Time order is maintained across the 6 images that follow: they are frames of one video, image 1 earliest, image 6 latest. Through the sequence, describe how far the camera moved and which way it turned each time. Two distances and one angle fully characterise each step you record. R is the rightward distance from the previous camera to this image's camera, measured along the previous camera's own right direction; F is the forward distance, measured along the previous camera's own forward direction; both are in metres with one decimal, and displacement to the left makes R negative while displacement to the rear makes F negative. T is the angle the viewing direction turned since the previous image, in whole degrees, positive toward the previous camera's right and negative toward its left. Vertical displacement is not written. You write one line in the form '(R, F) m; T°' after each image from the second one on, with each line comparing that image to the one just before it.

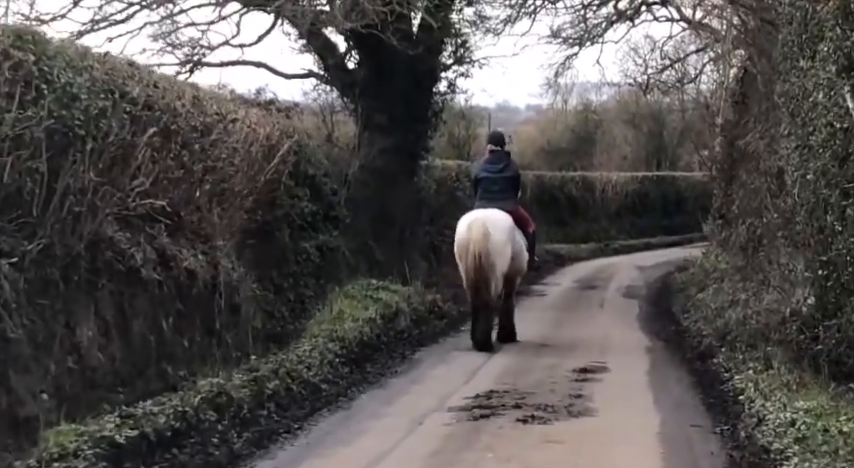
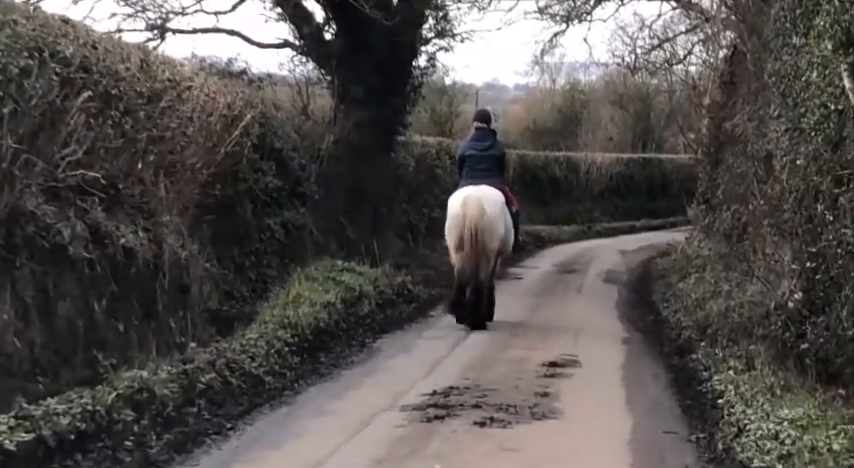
(+0.2, +0.9) m; +1°
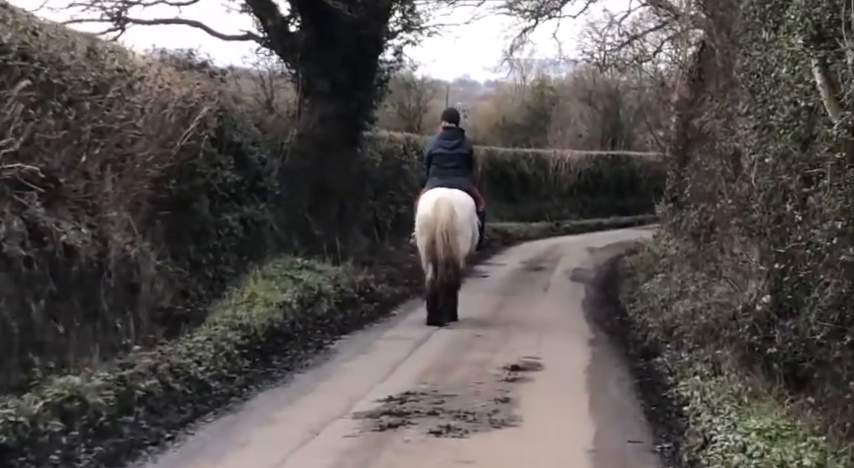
(+0.1, +0.4) m; +1°
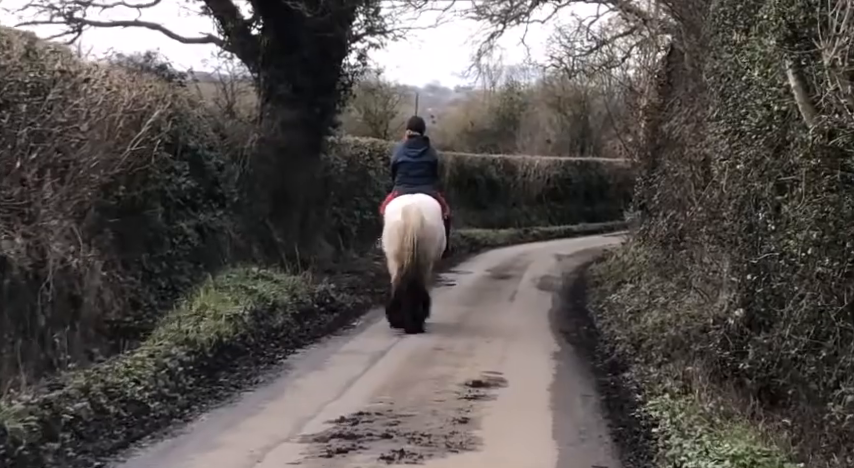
(+0.1, +0.6) m; +1°
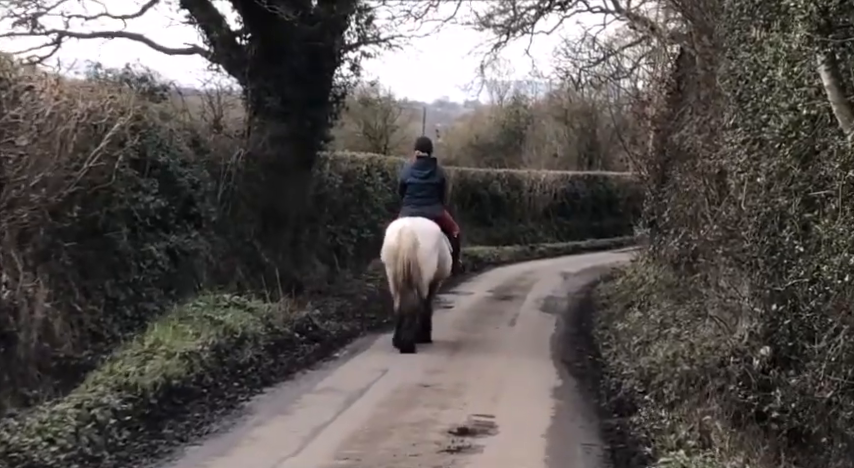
(+0.2, +1.5) m; 0°
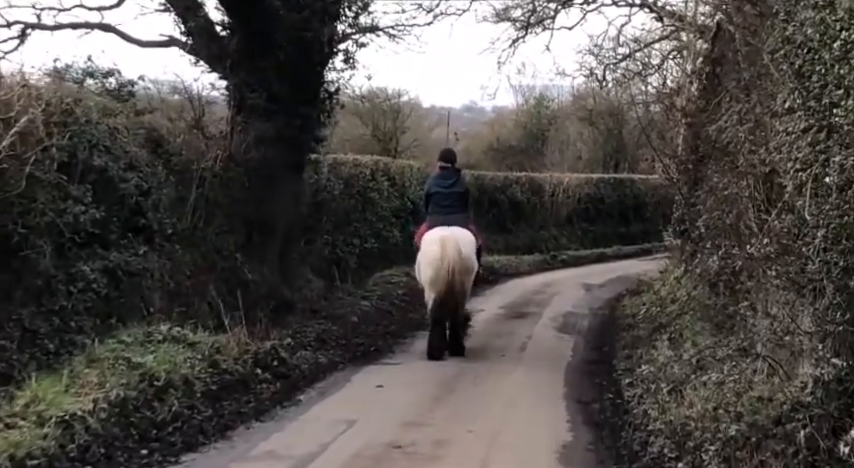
(+0.4, +2.8) m; -1°
